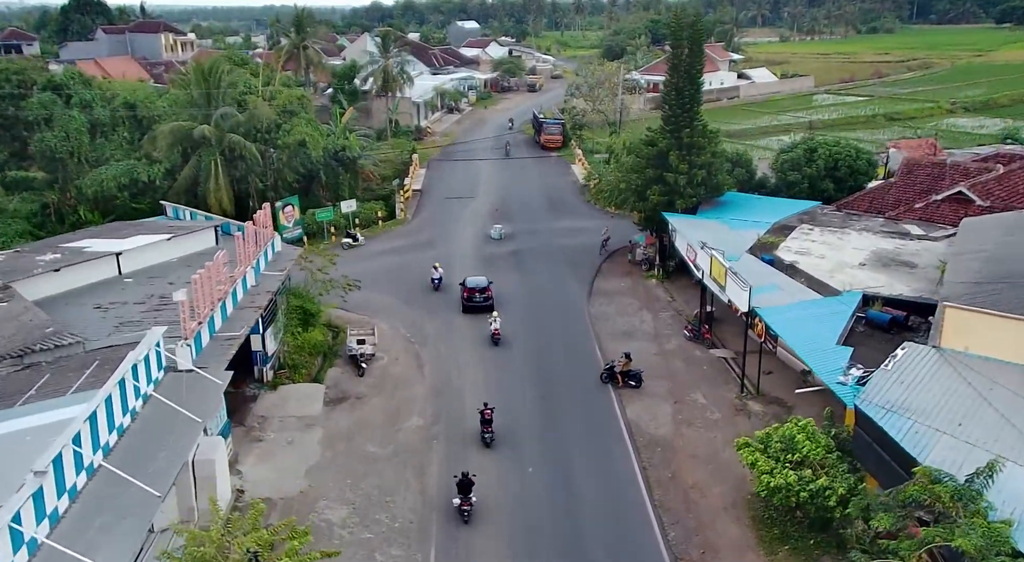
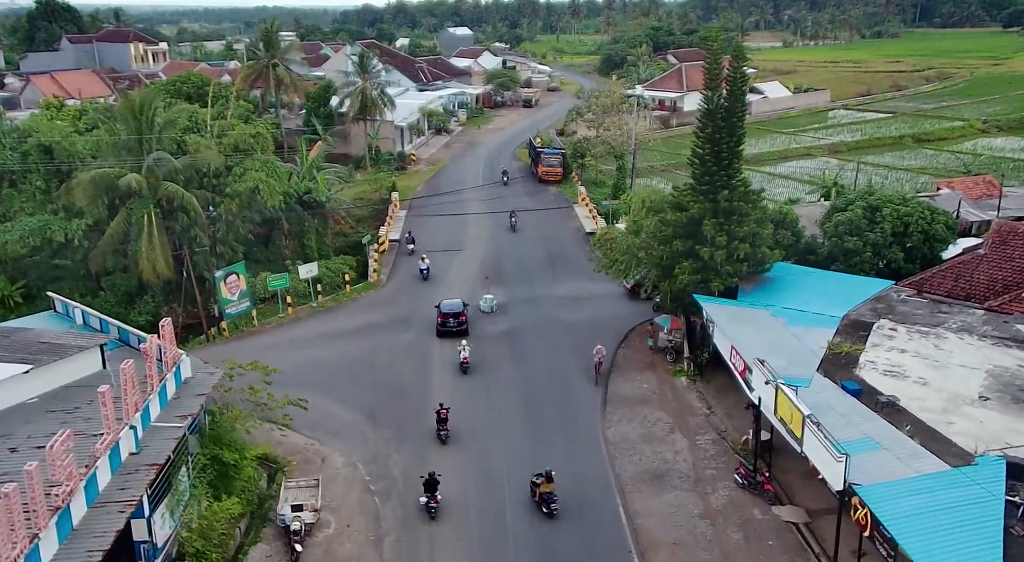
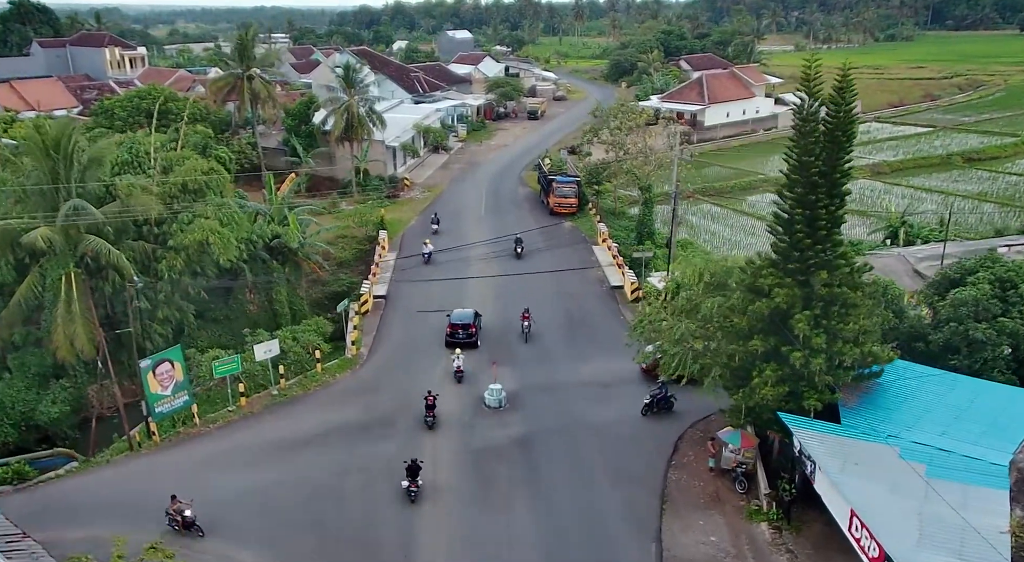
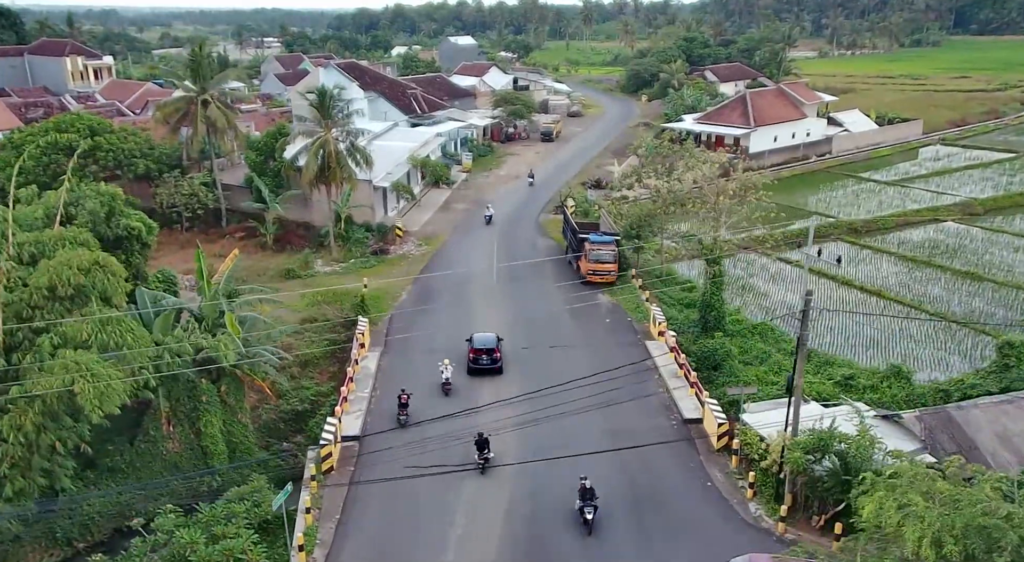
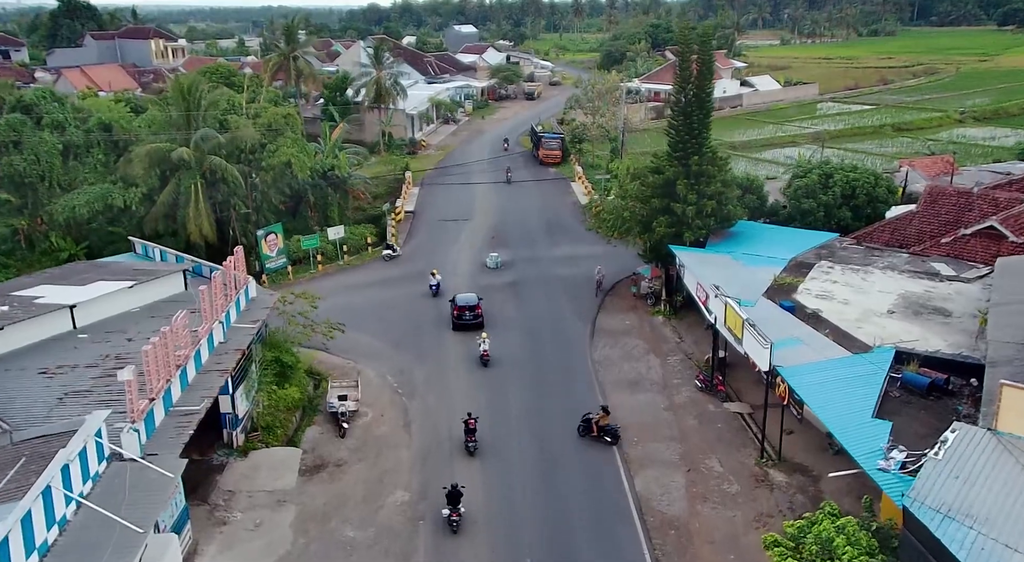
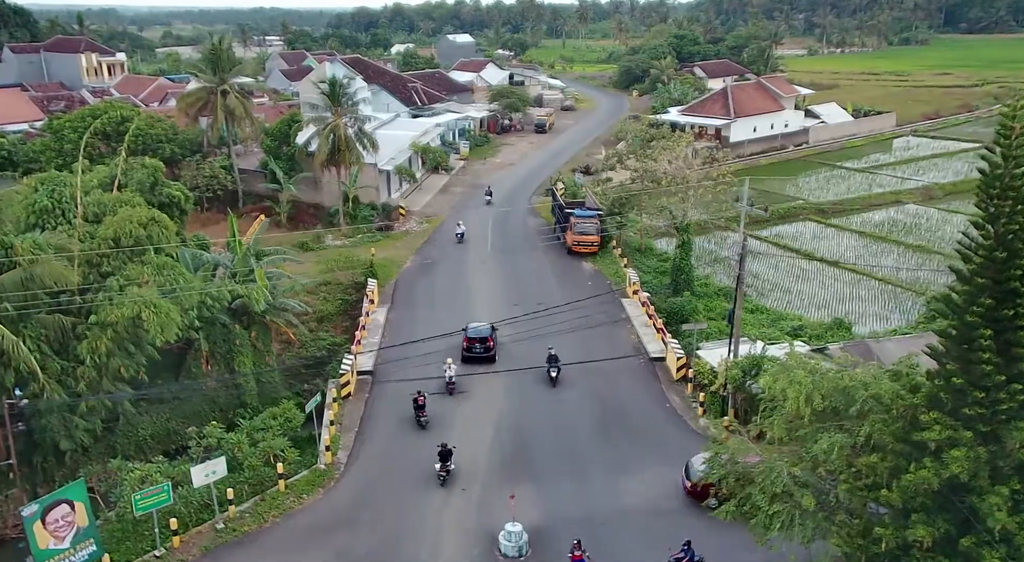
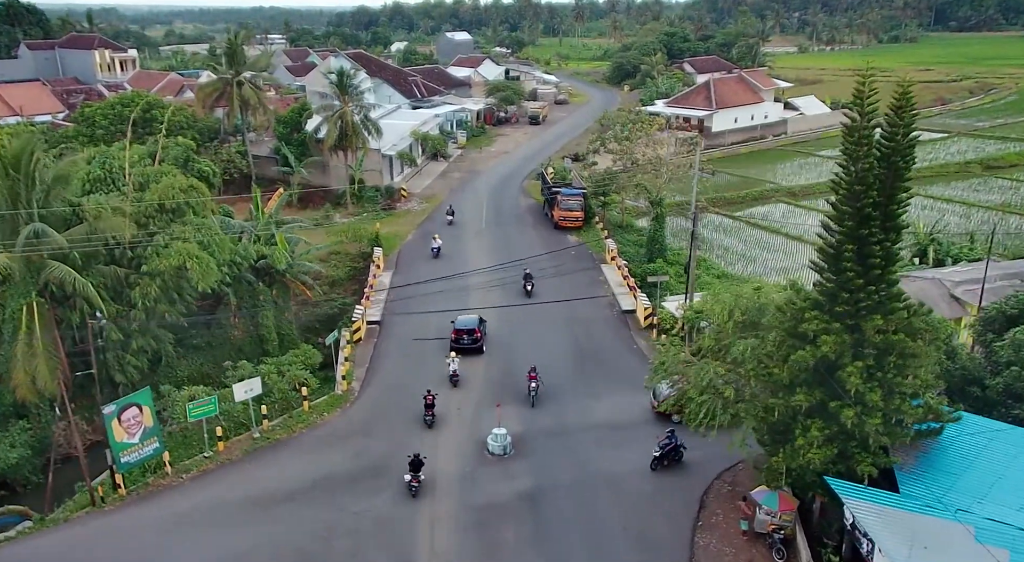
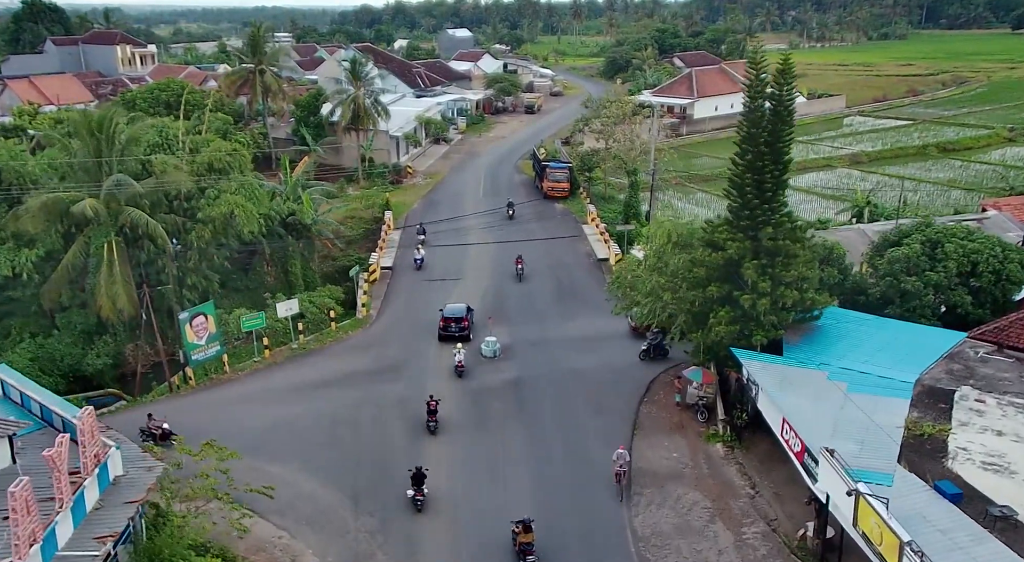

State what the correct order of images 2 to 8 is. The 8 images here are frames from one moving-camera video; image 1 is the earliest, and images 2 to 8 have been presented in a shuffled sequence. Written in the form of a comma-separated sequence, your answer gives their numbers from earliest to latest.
5, 2, 8, 3, 7, 6, 4
